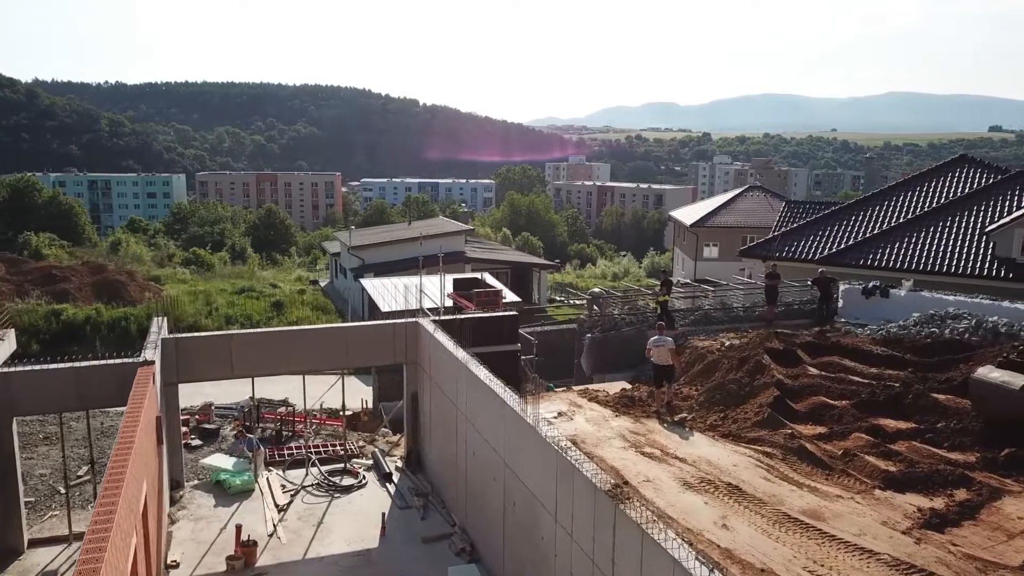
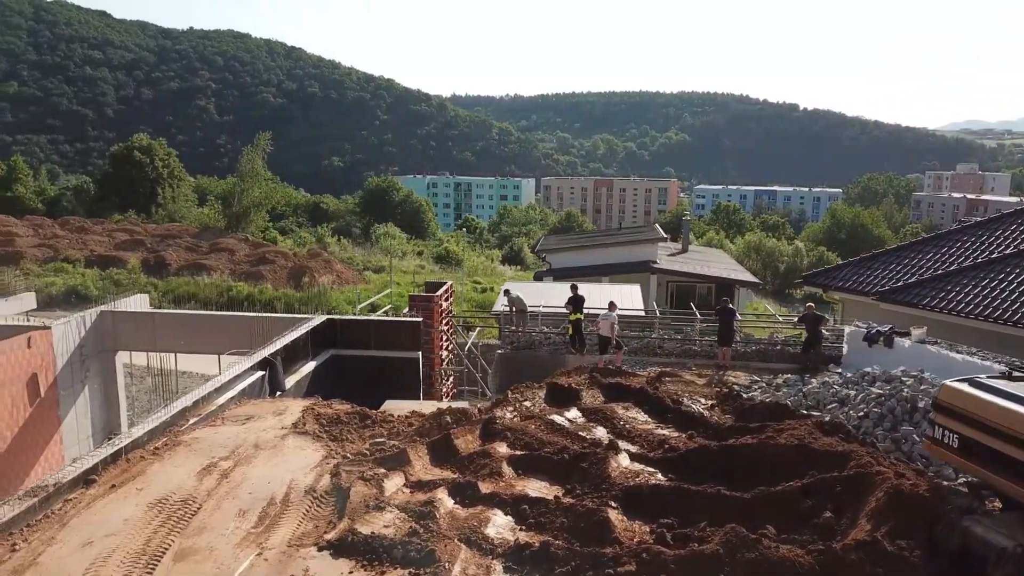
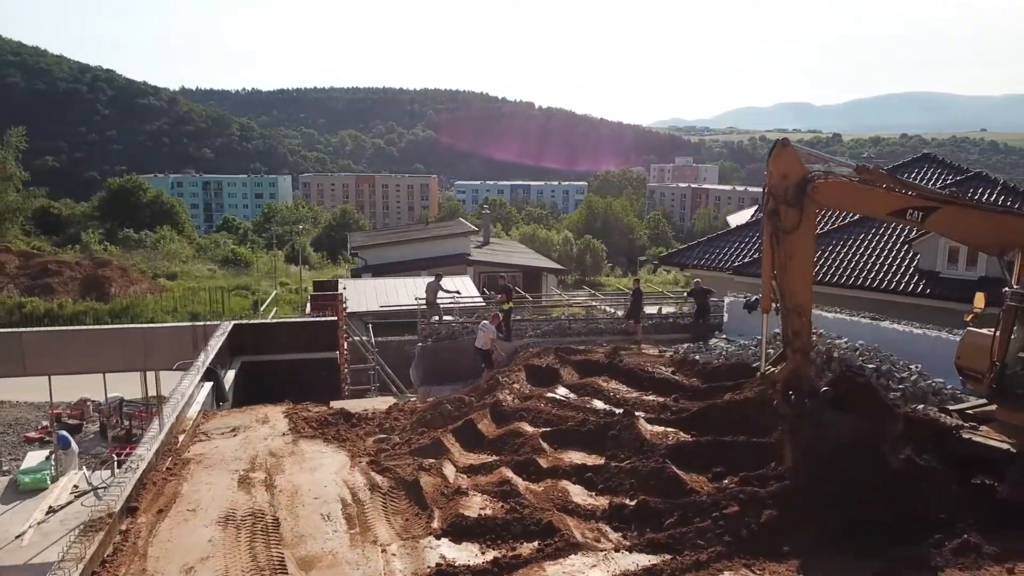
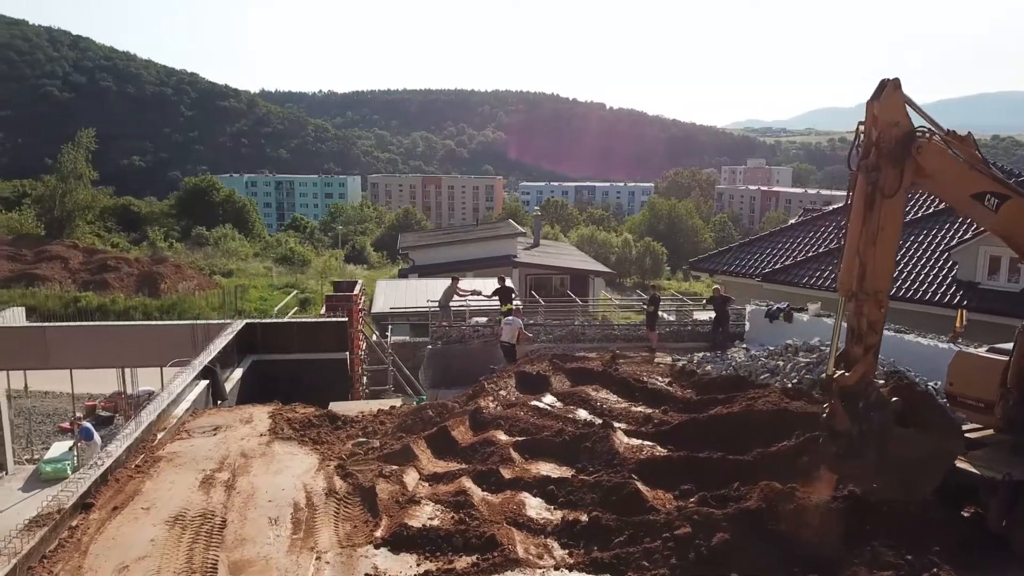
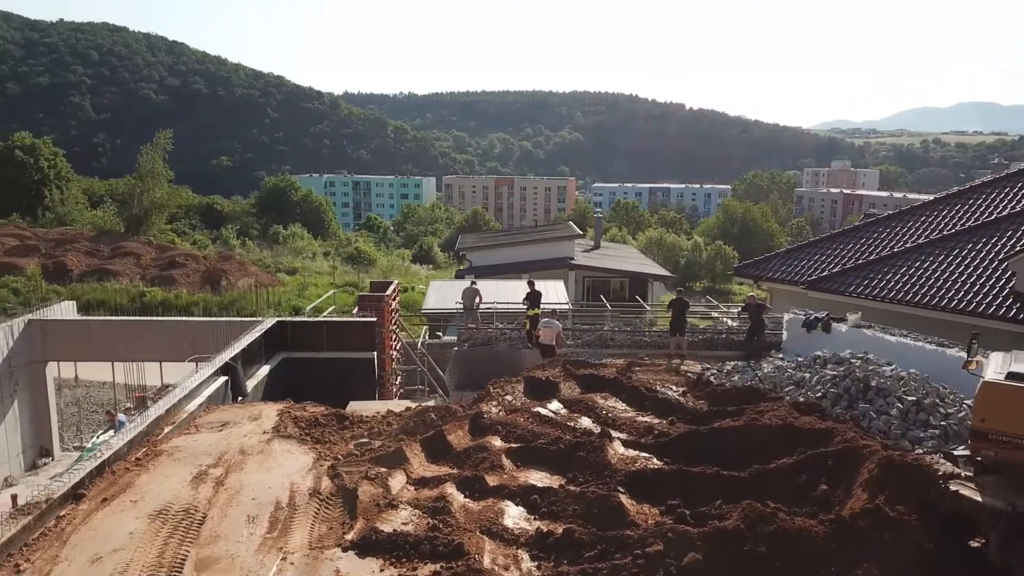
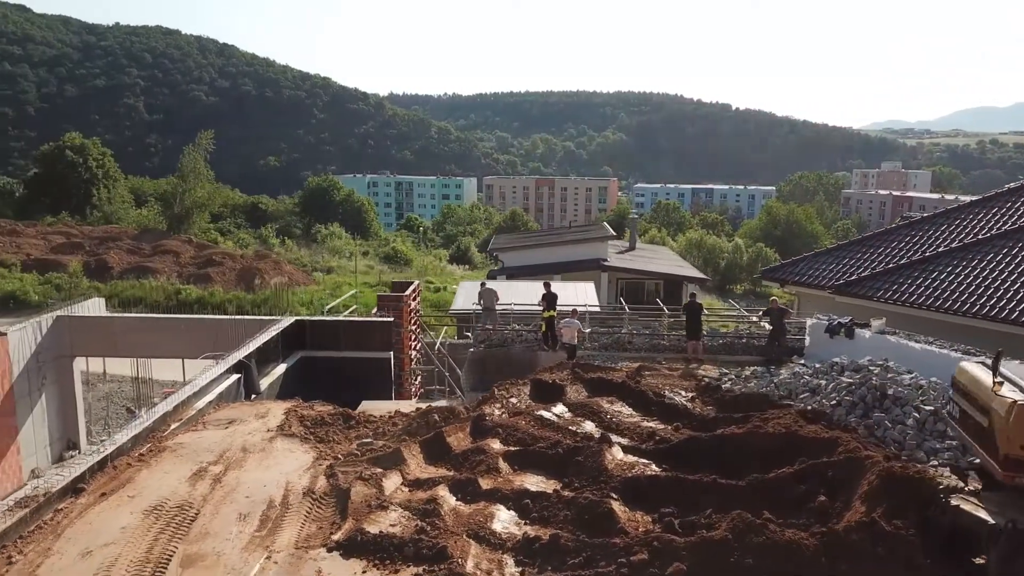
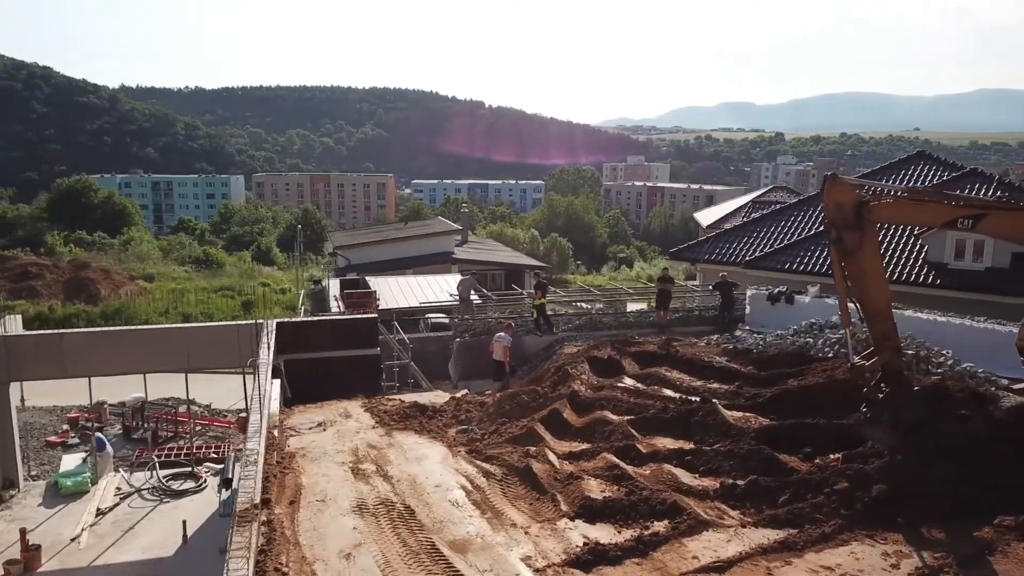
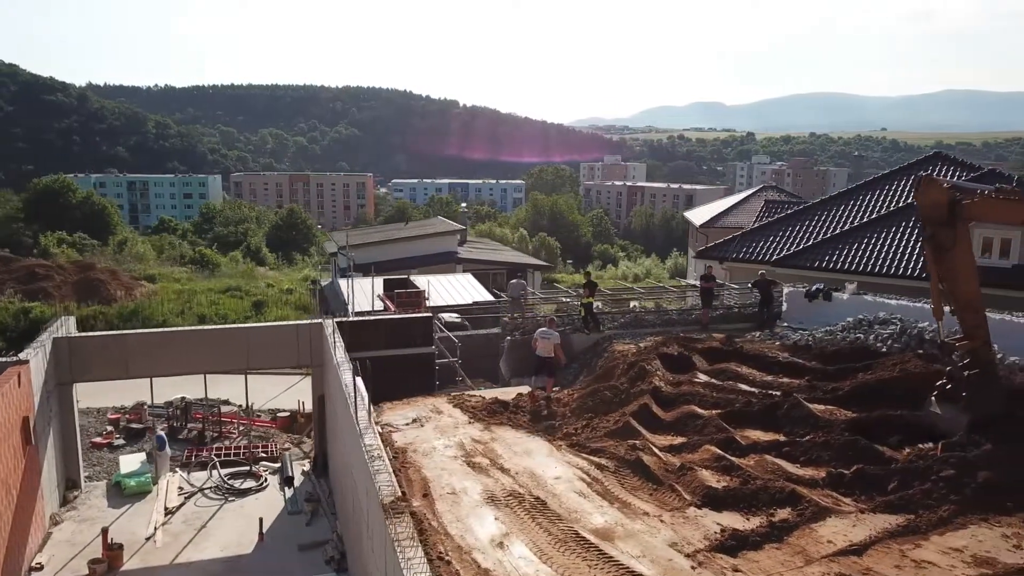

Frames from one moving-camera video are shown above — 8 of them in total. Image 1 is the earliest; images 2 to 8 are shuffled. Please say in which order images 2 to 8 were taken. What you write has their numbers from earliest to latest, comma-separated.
8, 7, 3, 4, 5, 6, 2
